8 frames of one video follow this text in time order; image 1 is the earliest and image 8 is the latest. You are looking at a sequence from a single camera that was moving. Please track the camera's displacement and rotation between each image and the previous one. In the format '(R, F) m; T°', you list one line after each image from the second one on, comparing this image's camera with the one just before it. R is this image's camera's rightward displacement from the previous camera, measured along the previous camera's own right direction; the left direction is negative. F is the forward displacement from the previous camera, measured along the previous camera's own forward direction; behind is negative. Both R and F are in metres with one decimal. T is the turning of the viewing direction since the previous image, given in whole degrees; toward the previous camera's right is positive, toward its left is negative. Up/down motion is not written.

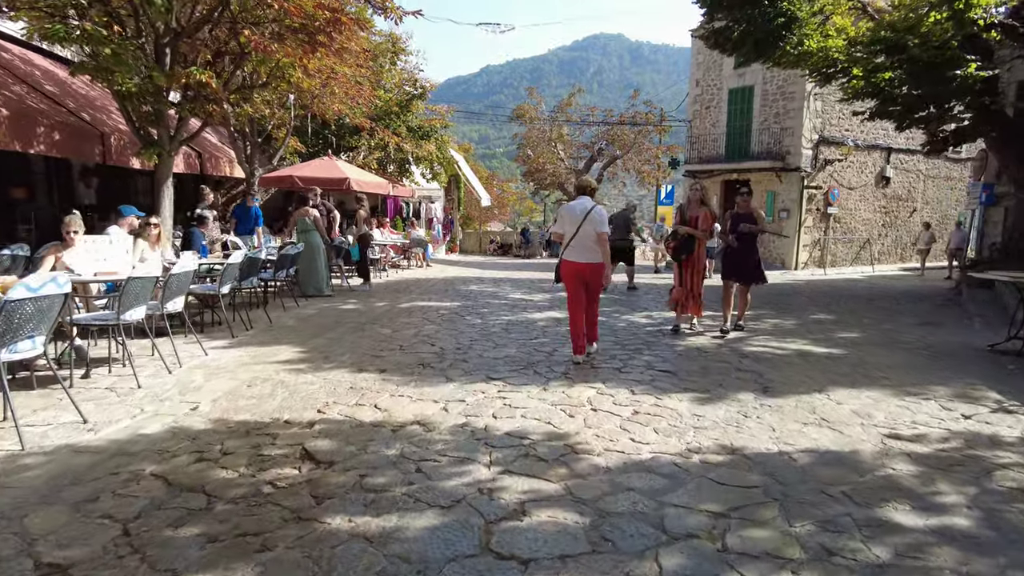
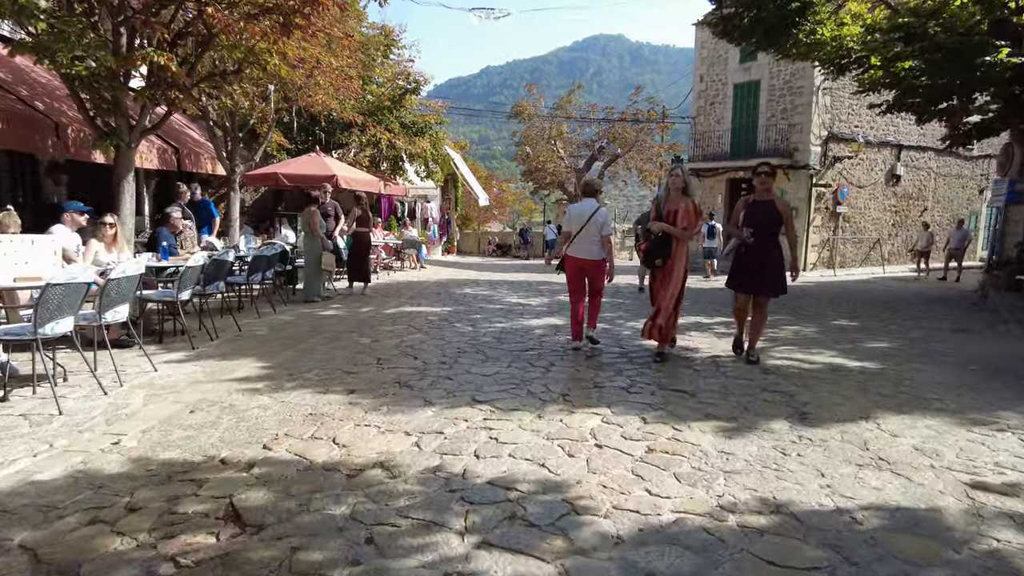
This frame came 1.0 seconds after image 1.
(+0.1, +0.7) m; 0°
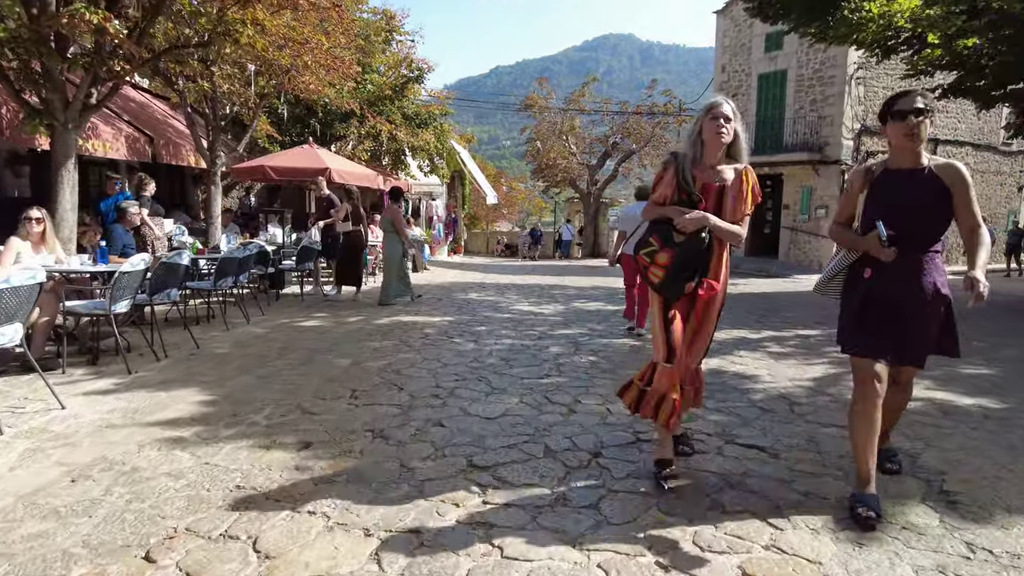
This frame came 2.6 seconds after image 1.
(0.0, +1.2) m; -1°
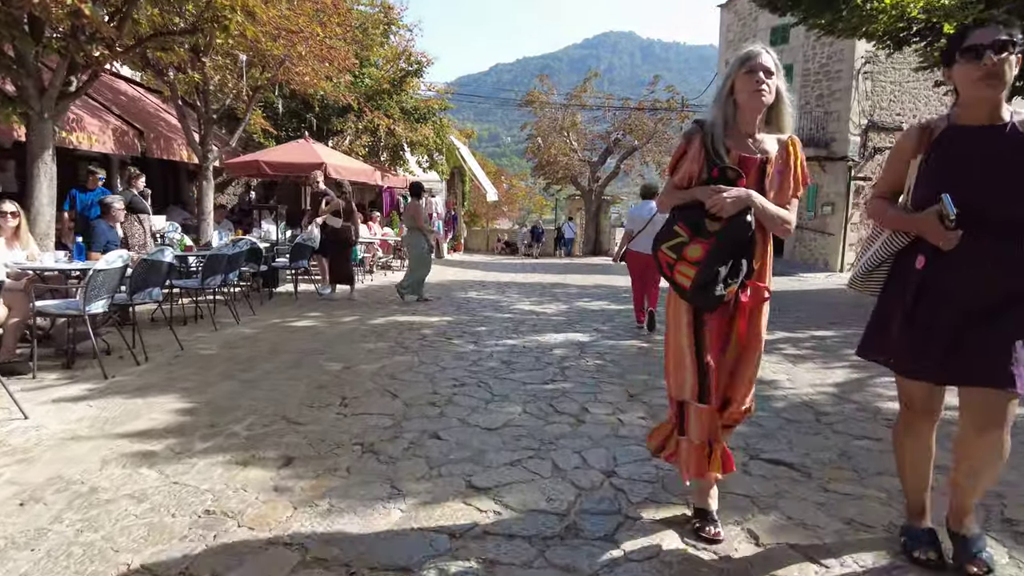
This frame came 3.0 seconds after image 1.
(0.0, +0.3) m; 0°
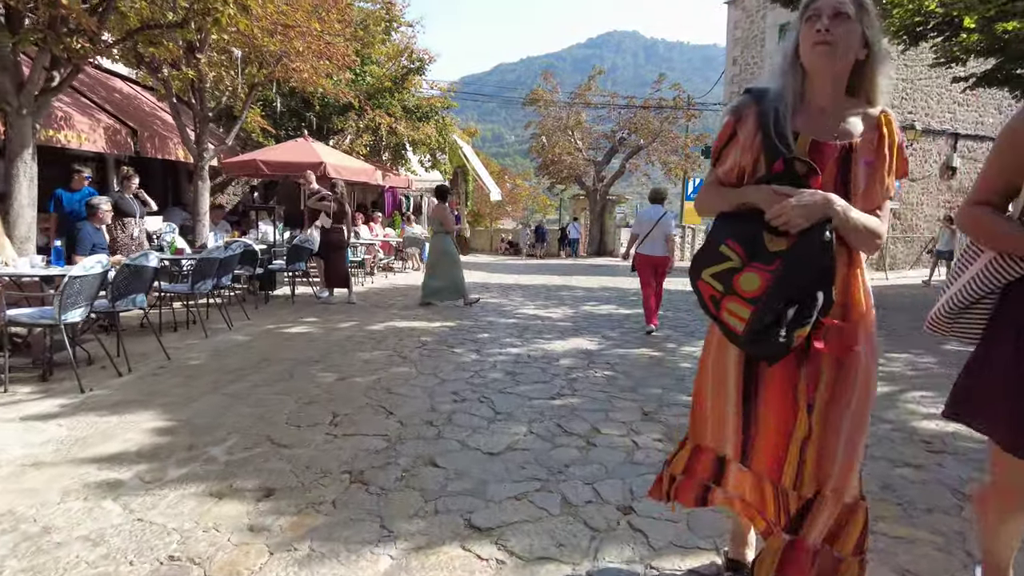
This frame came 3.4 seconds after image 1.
(0.0, +0.3) m; 0°
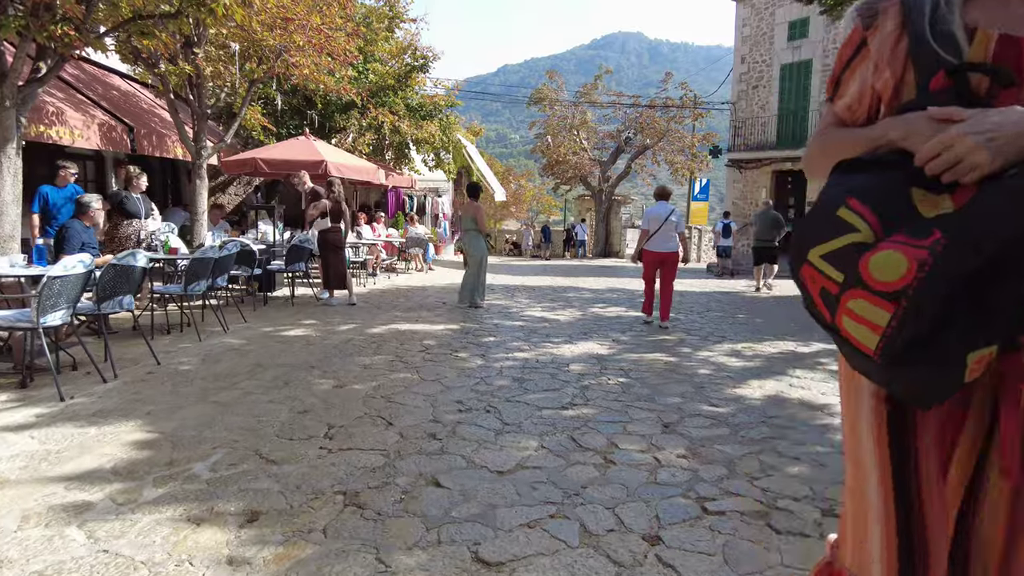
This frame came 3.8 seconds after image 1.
(0.0, +0.3) m; 0°
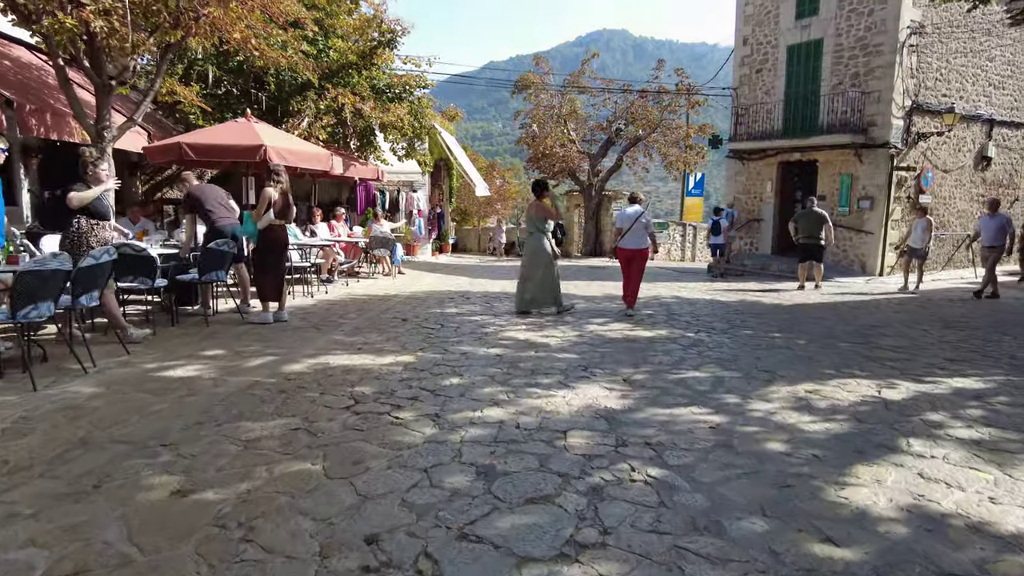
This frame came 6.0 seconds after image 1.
(+0.1, +1.8) m; +1°
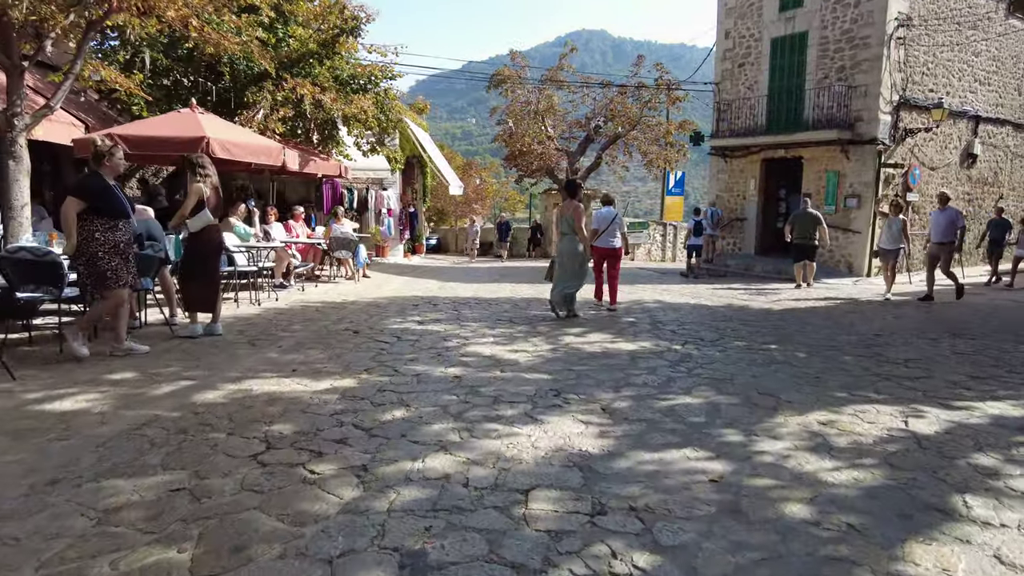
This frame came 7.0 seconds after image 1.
(+0.1, +0.8) m; +2°
